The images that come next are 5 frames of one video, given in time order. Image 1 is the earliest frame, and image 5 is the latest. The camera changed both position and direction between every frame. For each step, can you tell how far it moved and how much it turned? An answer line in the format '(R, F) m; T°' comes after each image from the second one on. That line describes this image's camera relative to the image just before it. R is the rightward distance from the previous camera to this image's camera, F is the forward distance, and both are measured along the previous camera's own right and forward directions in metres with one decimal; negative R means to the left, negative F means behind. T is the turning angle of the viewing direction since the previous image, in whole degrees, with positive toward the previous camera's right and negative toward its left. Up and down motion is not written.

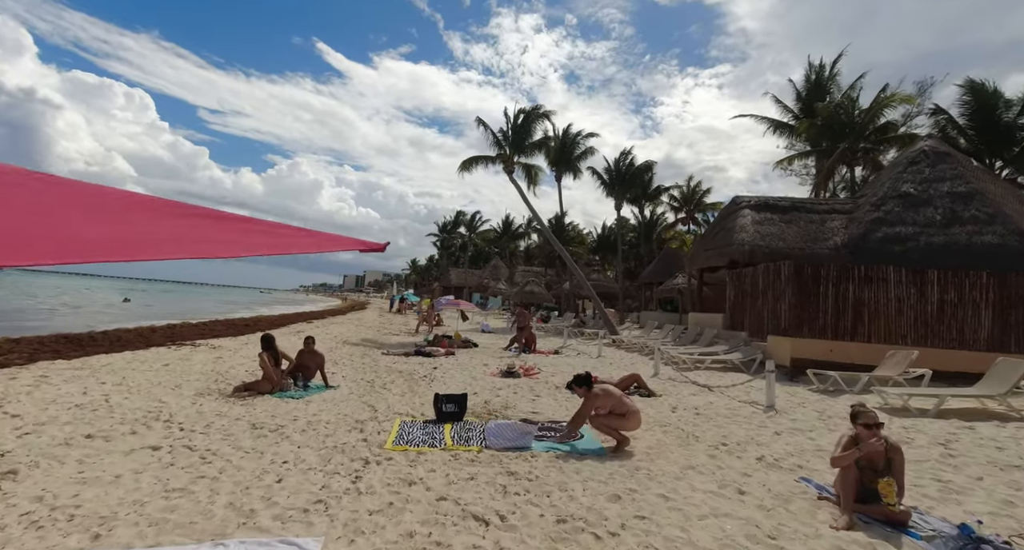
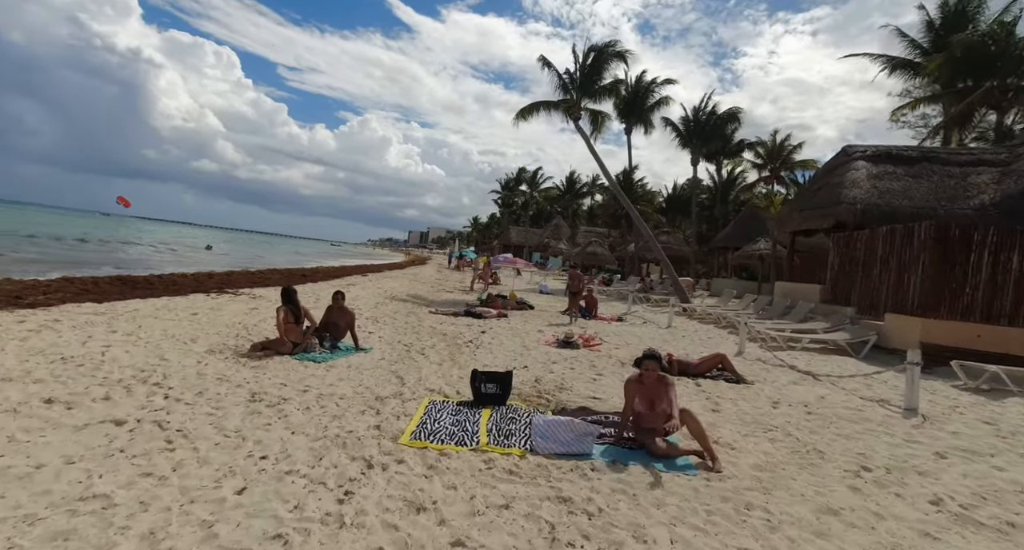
(0.0, +1.5) m; -7°
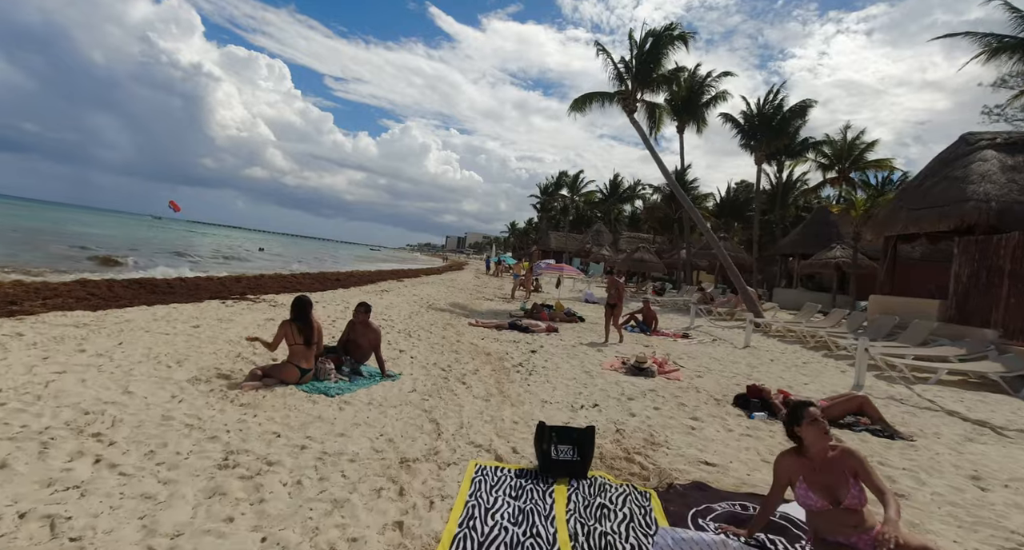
(-0.4, +1.6) m; -4°
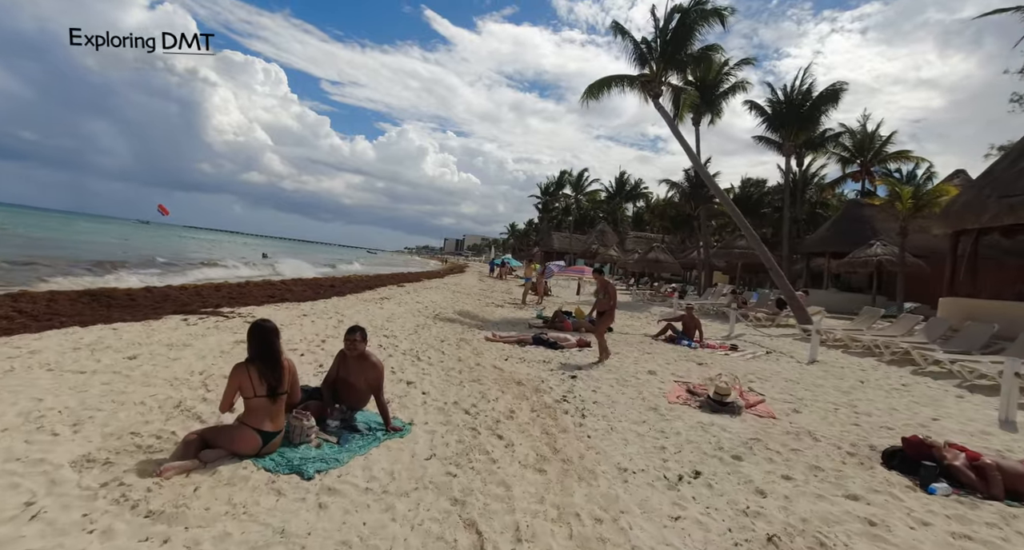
(-0.5, +1.8) m; 0°
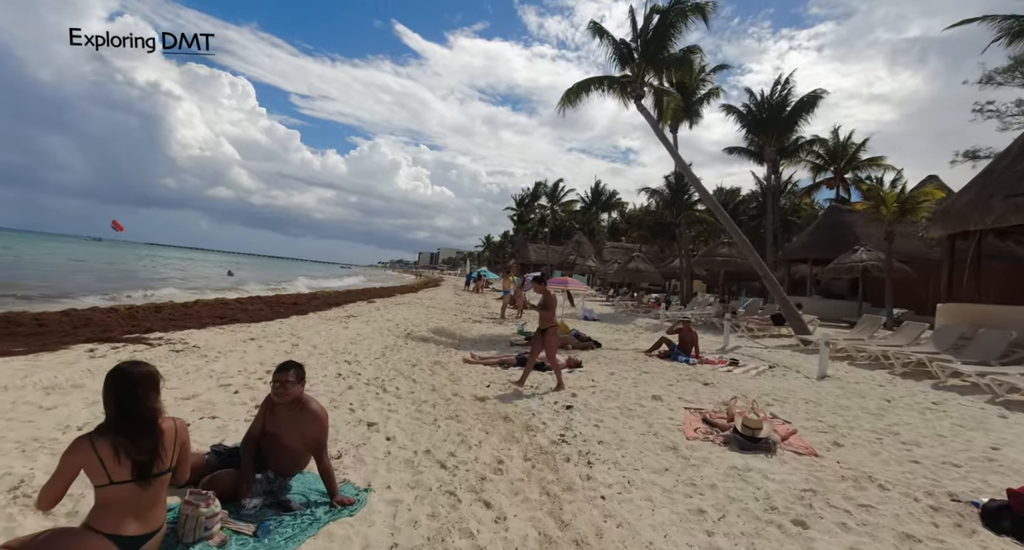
(-0.1, +1.1) m; +3°
